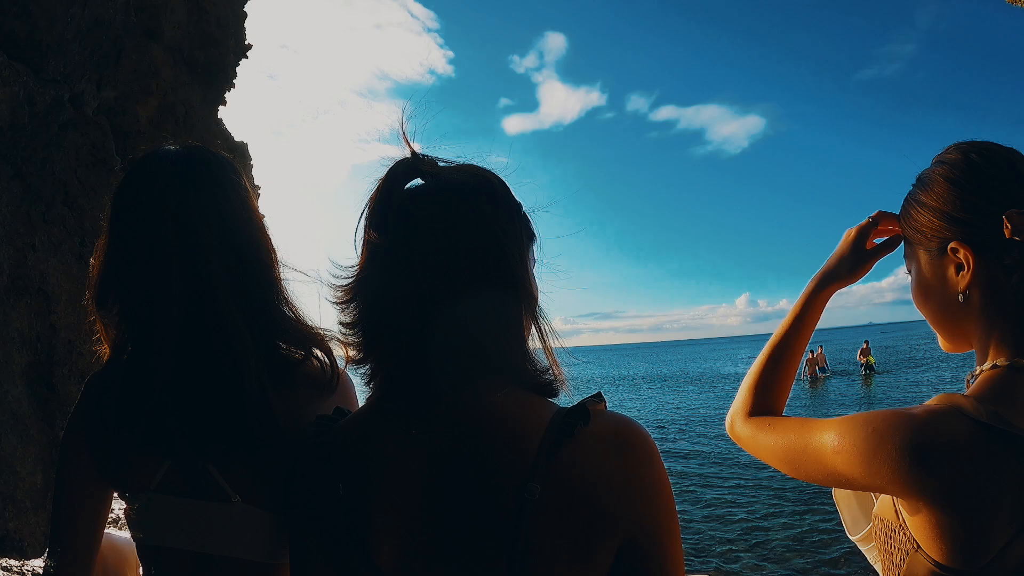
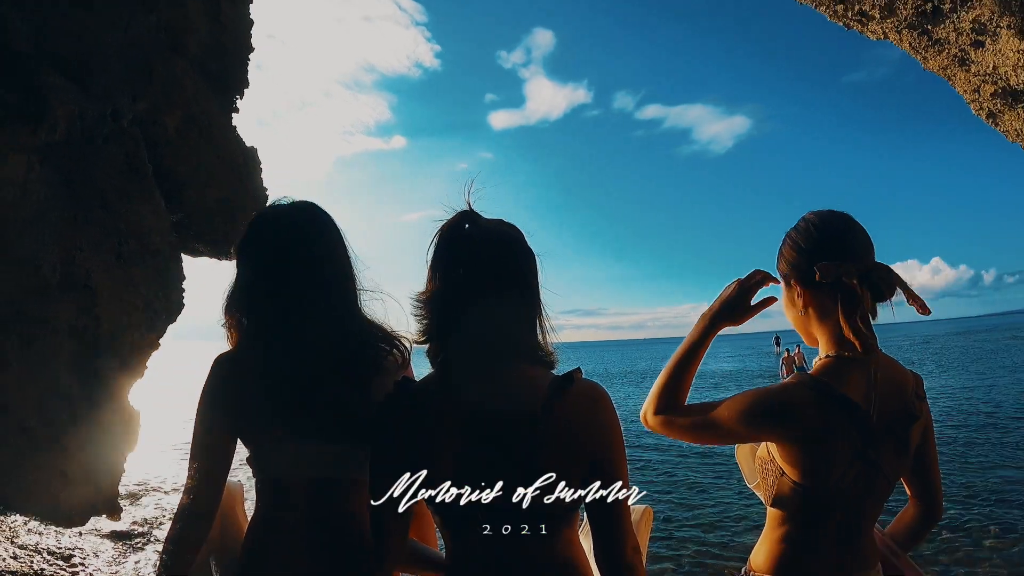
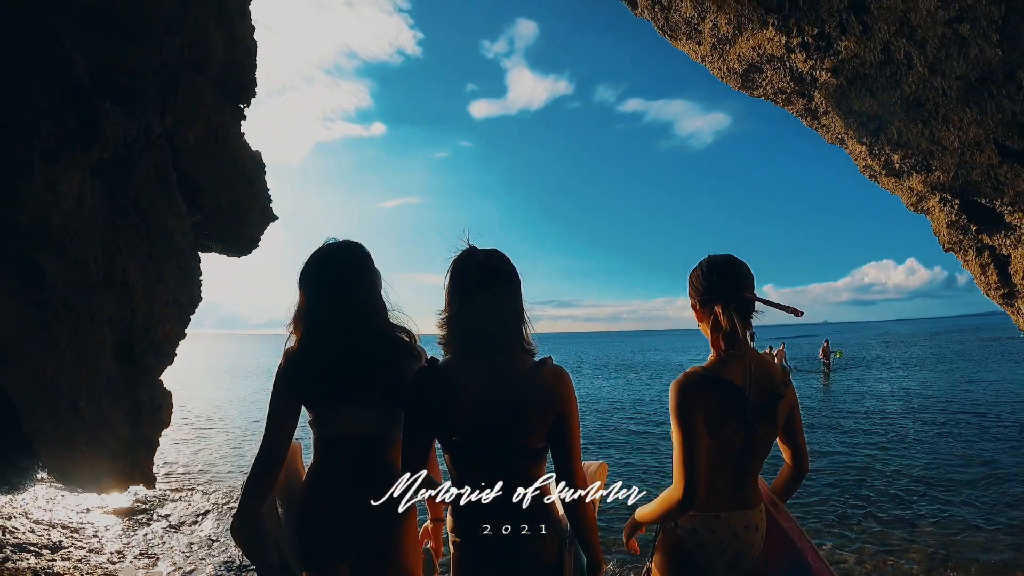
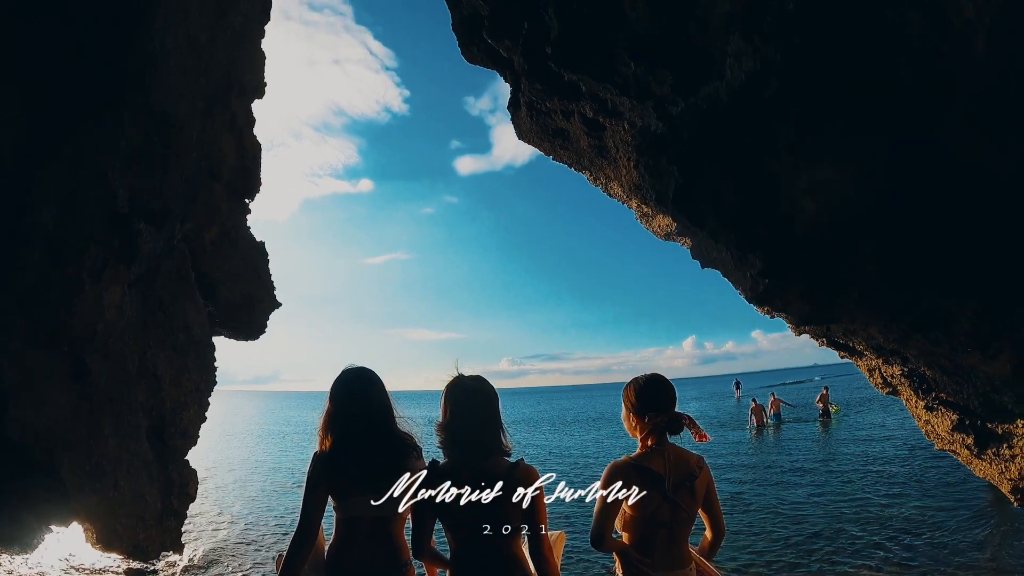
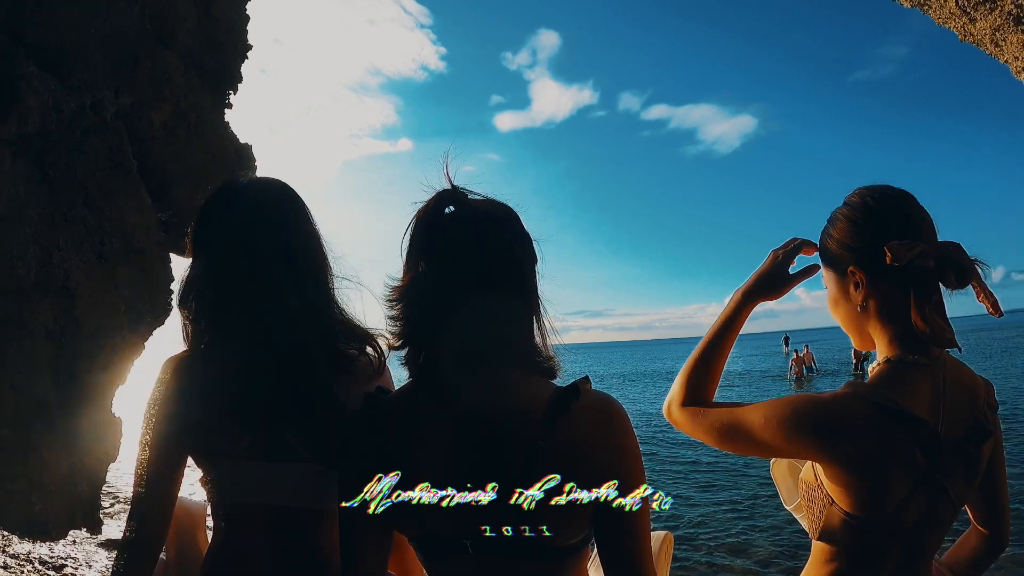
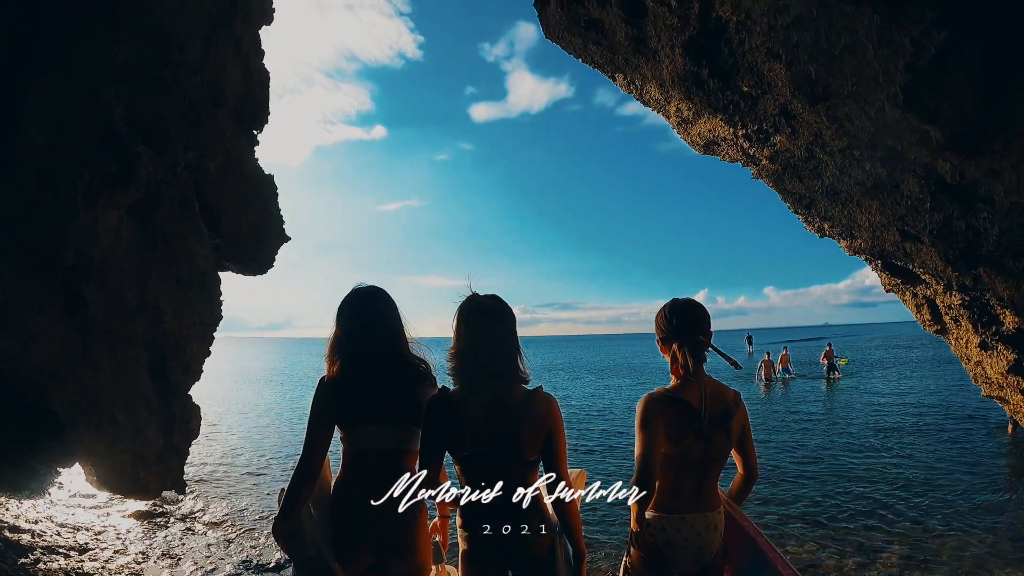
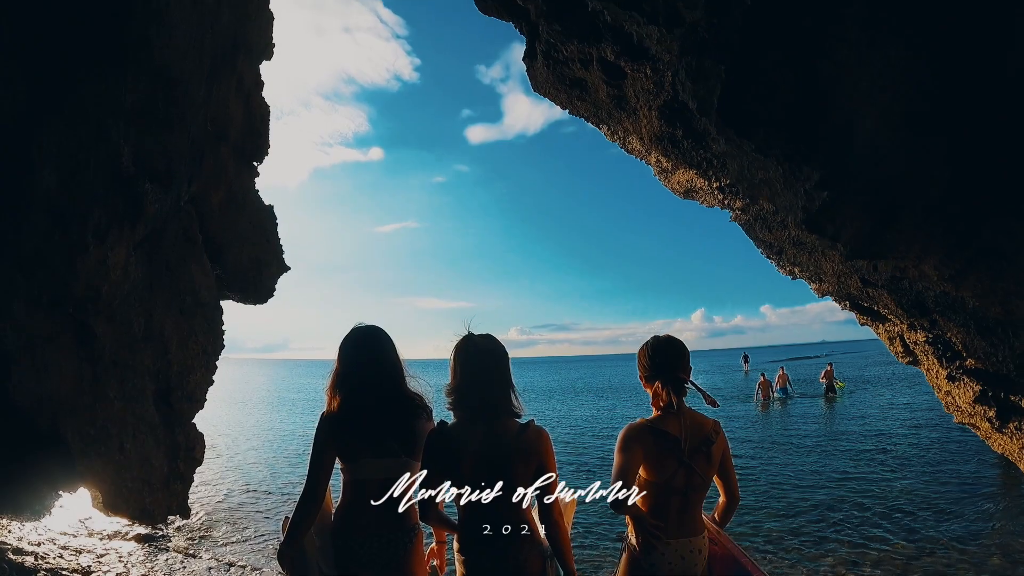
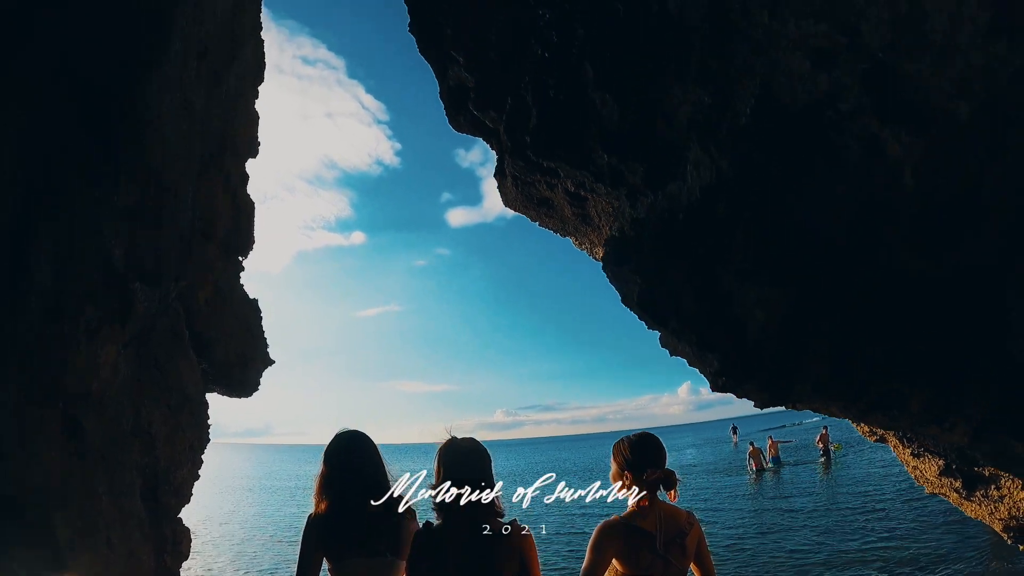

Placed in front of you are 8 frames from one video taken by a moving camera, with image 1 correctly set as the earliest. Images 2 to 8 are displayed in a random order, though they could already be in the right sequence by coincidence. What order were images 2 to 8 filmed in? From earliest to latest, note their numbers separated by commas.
5, 2, 3, 6, 7, 4, 8
